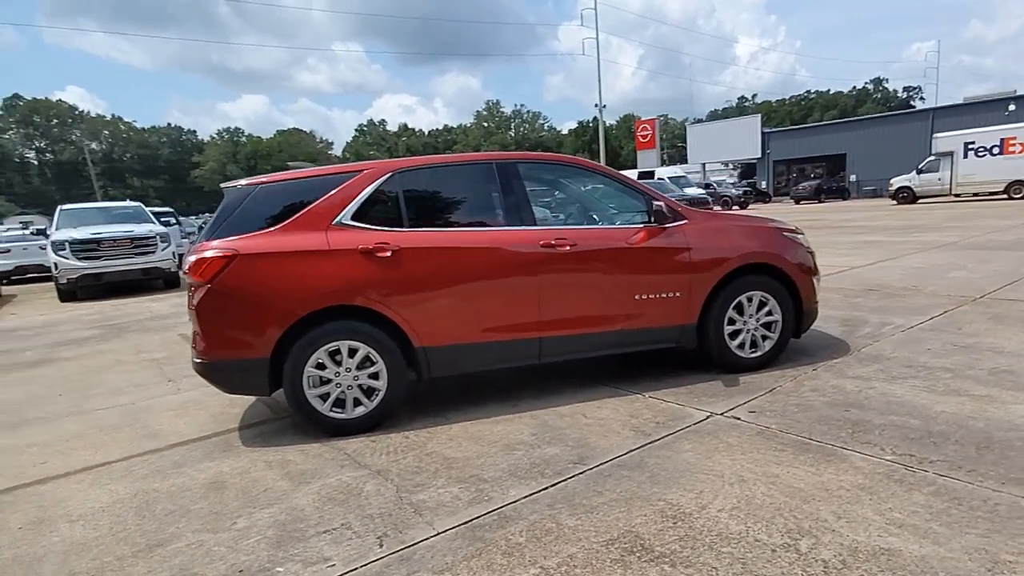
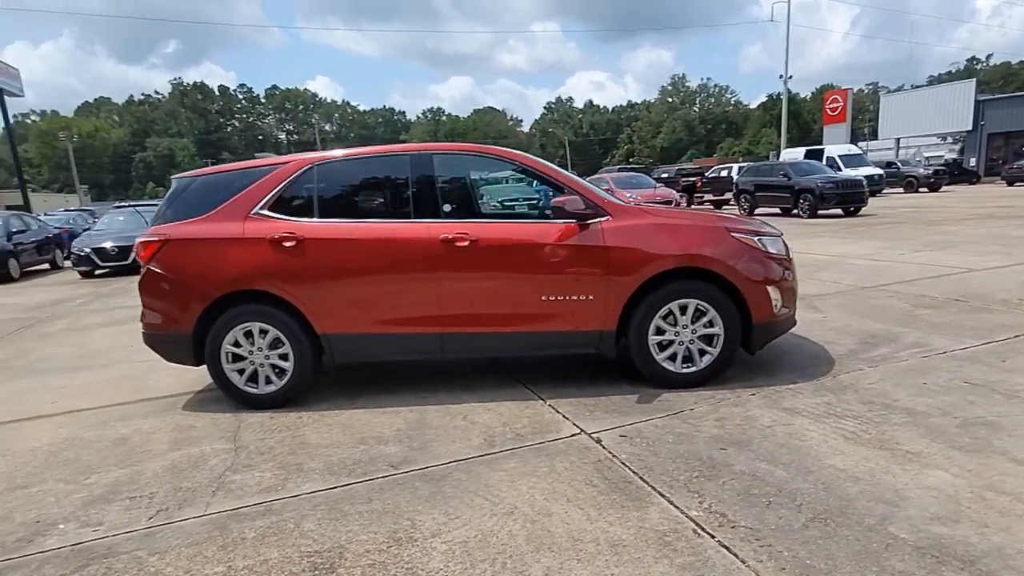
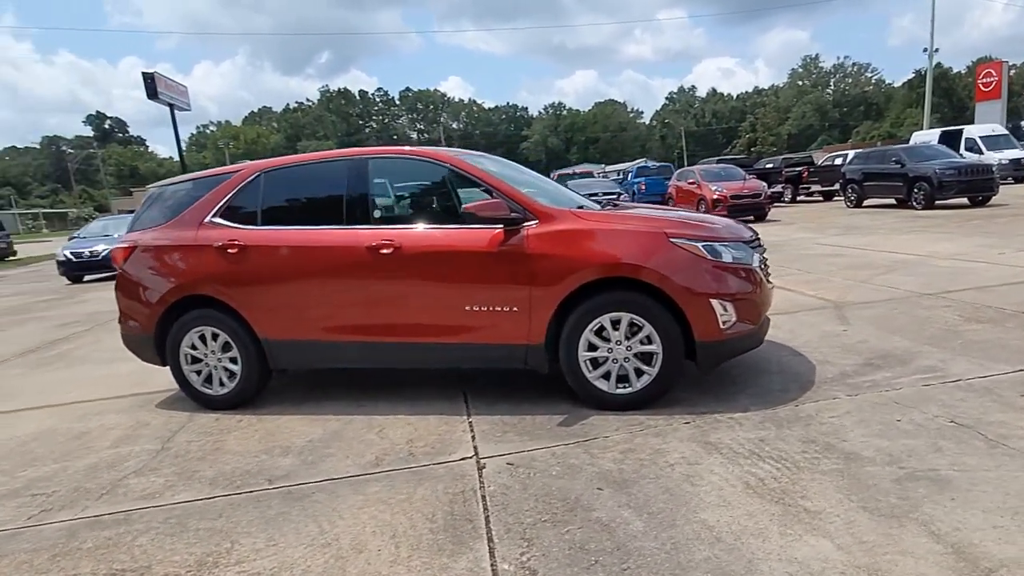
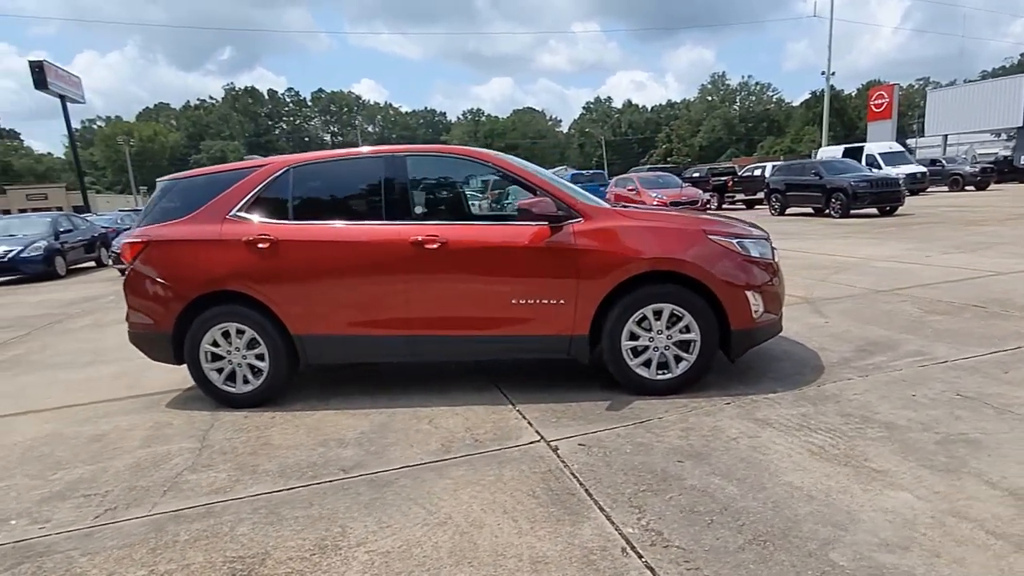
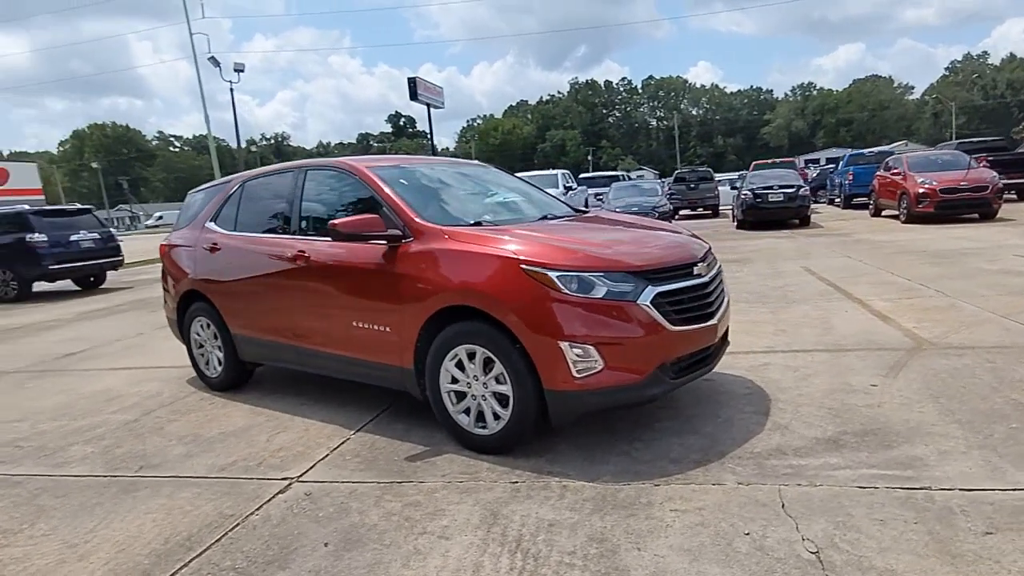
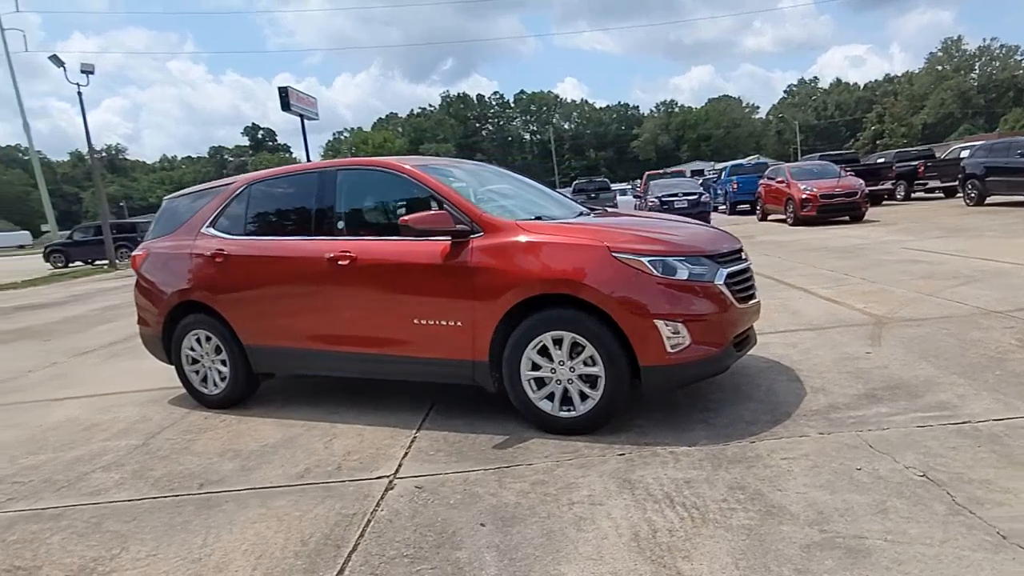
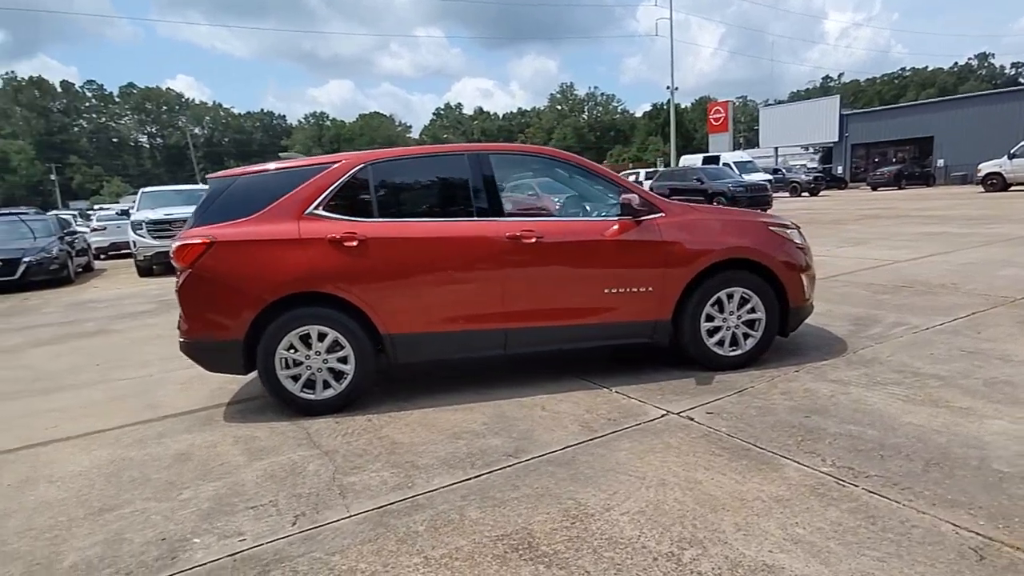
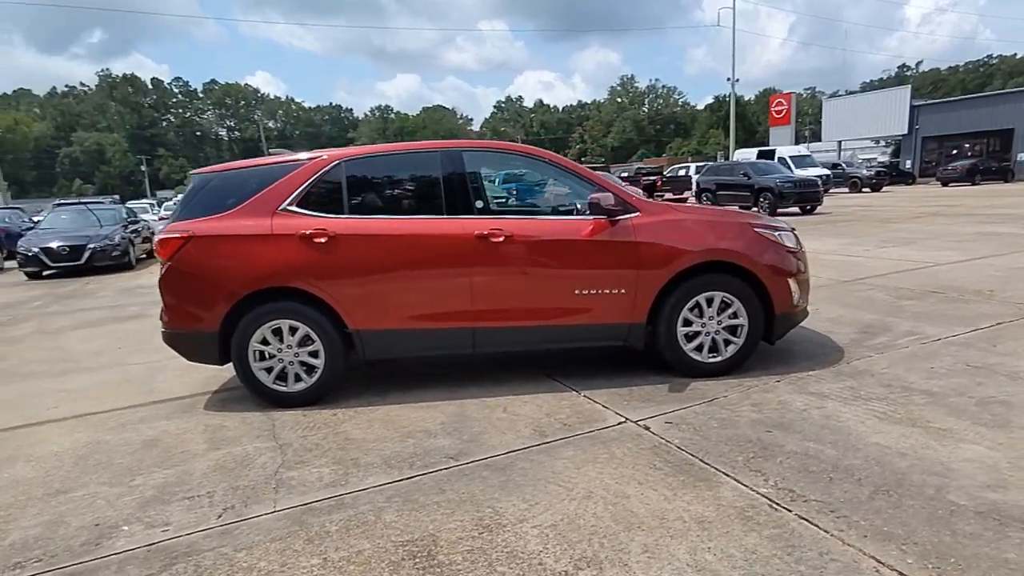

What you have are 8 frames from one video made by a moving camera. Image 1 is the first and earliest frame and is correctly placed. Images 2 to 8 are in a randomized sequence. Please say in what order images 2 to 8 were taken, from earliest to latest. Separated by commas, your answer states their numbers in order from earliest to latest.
7, 8, 2, 4, 3, 6, 5
